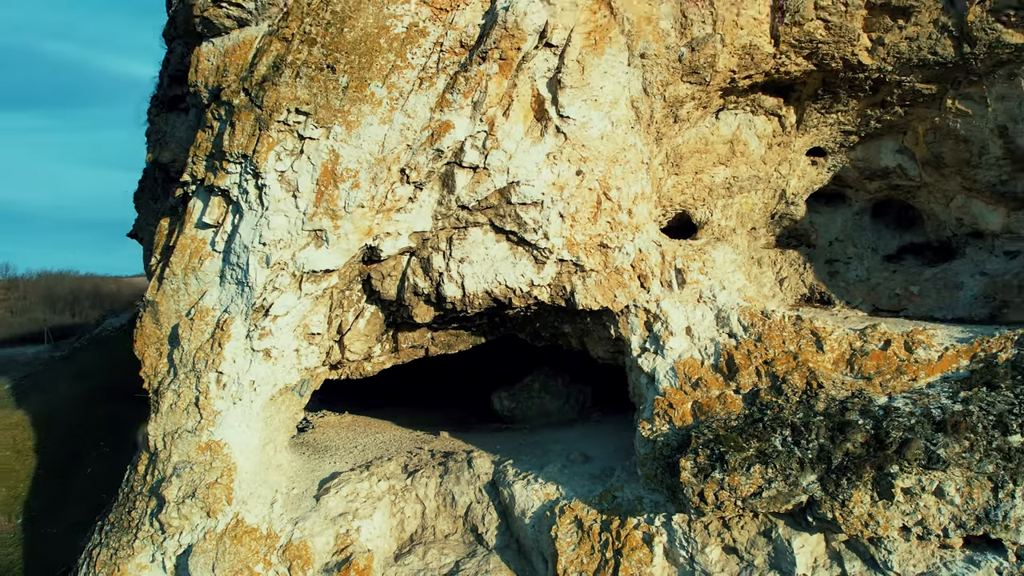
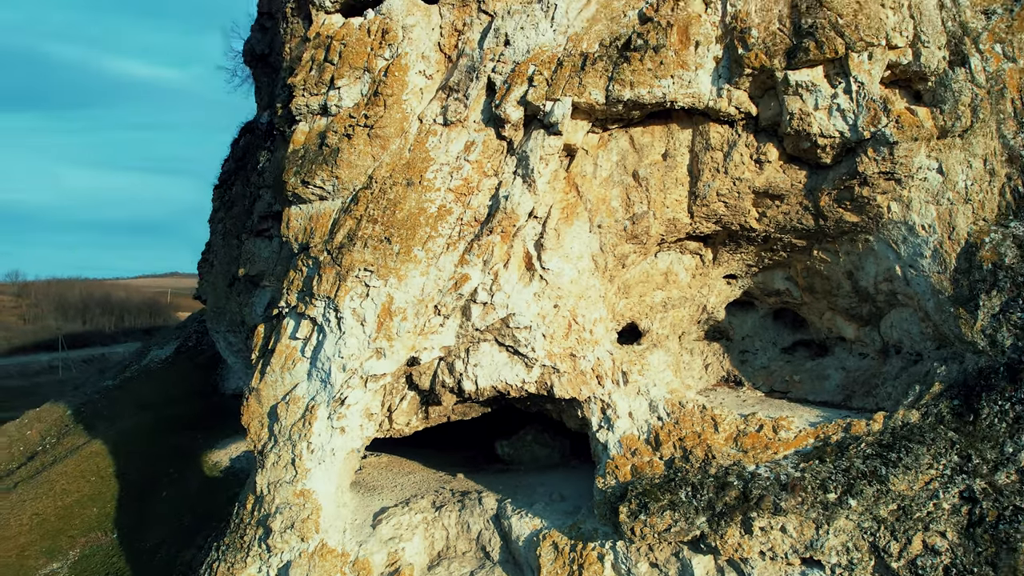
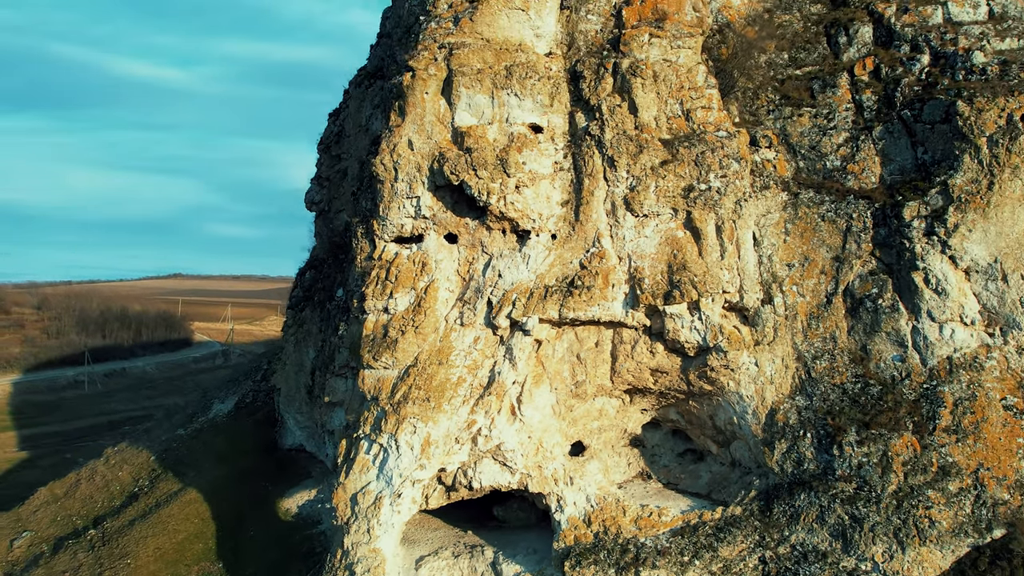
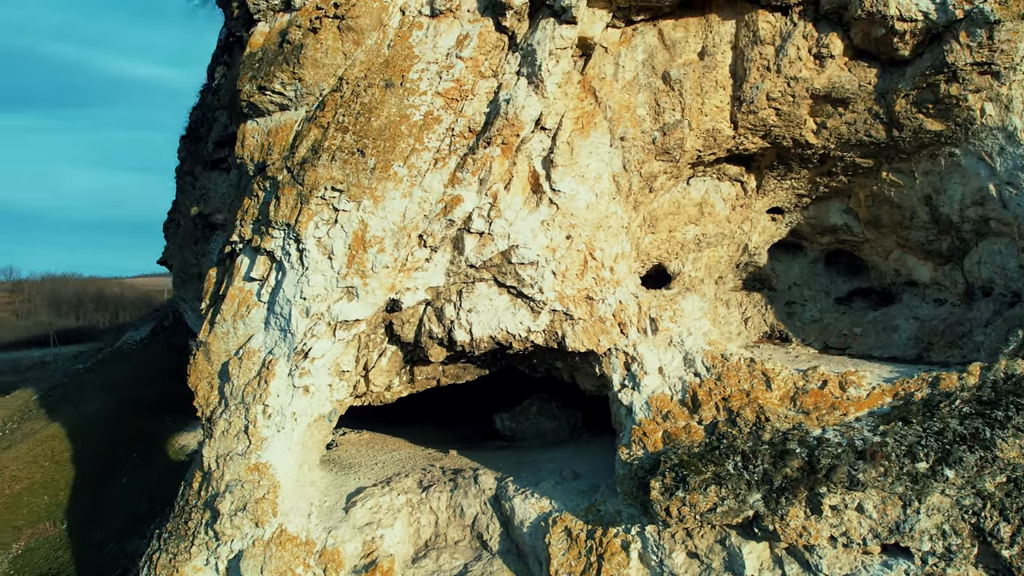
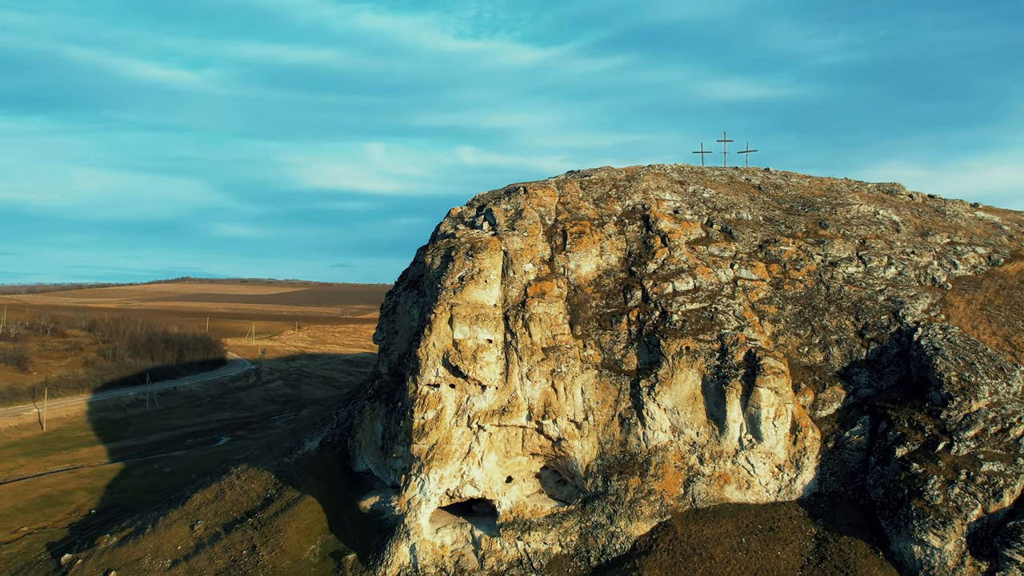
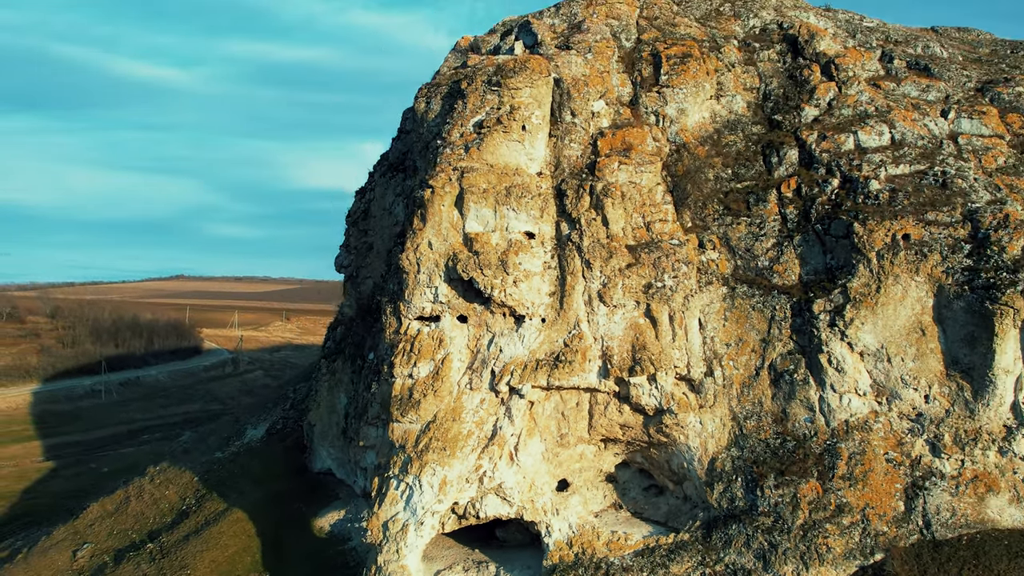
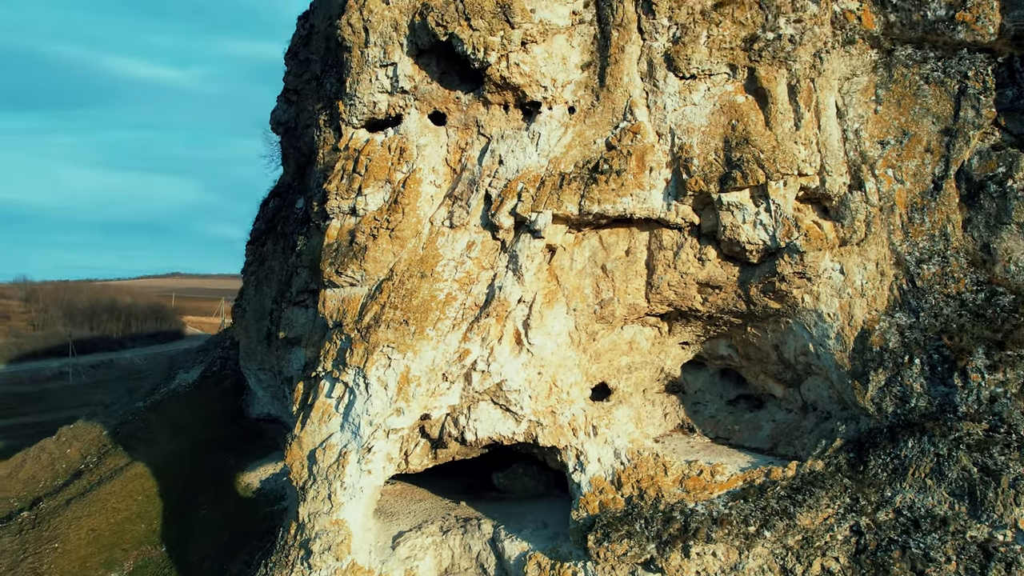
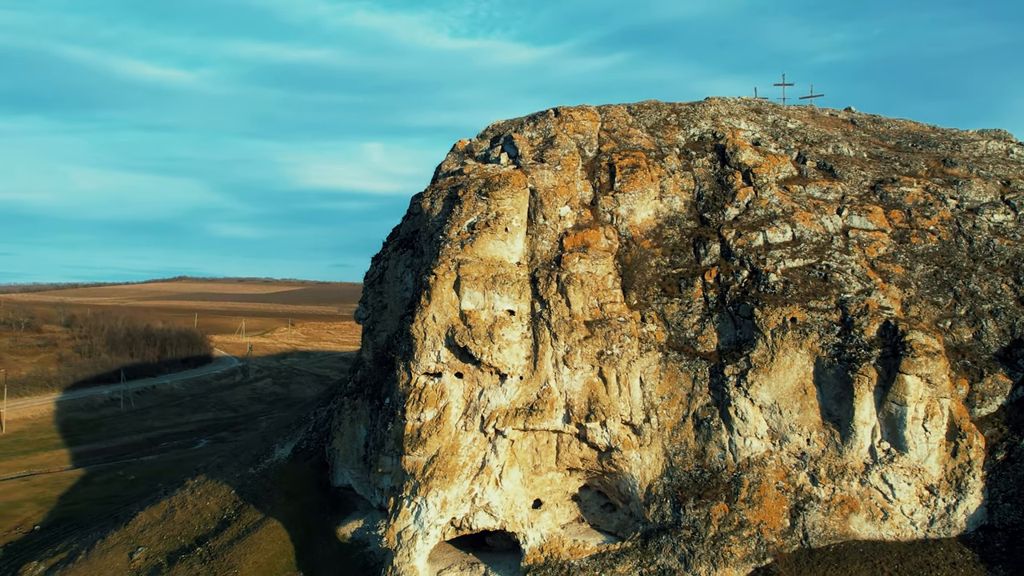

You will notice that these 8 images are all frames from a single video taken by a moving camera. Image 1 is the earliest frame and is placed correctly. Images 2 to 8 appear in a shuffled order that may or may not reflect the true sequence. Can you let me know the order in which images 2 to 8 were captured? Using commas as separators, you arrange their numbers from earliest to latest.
4, 2, 7, 3, 6, 8, 5
